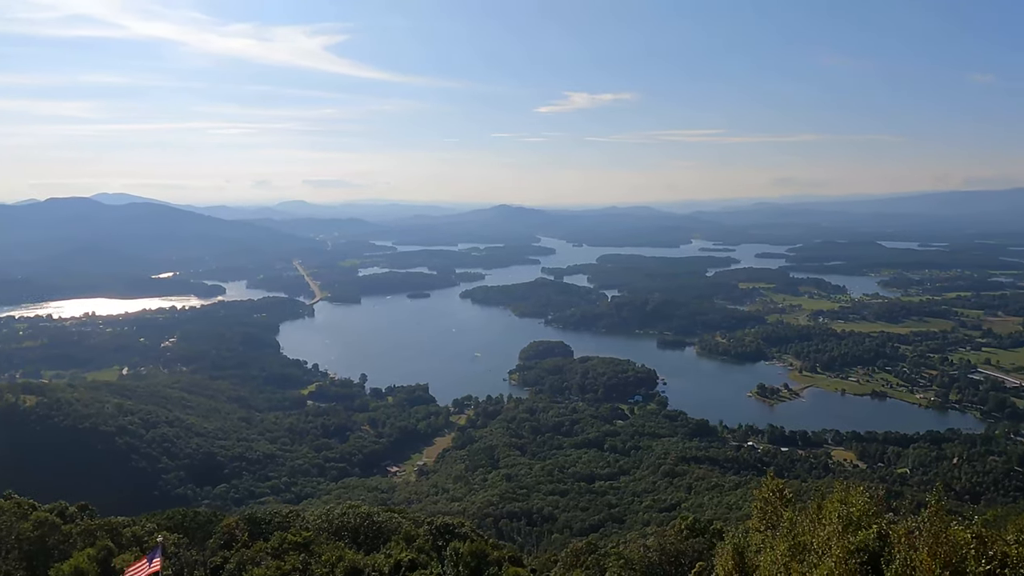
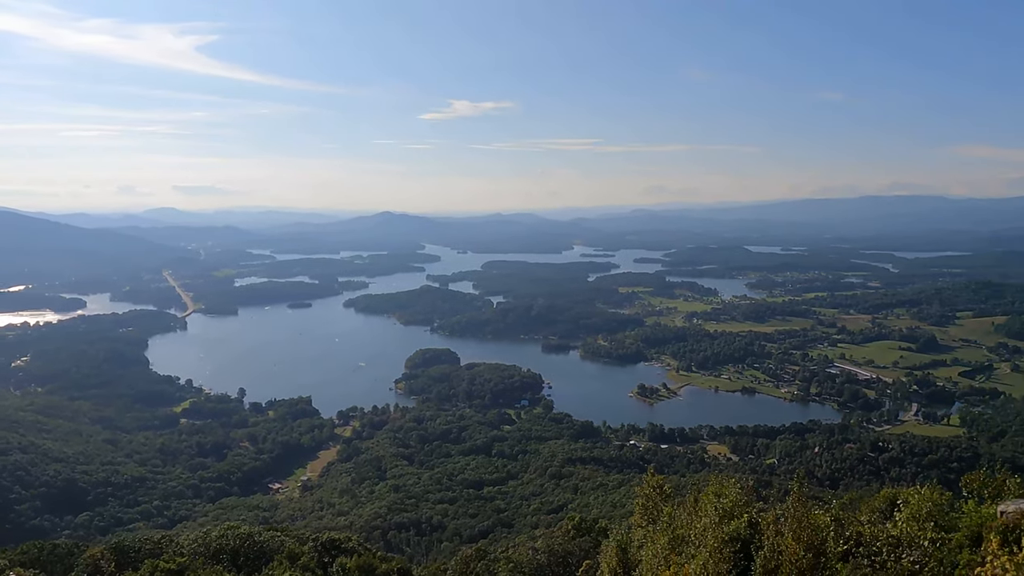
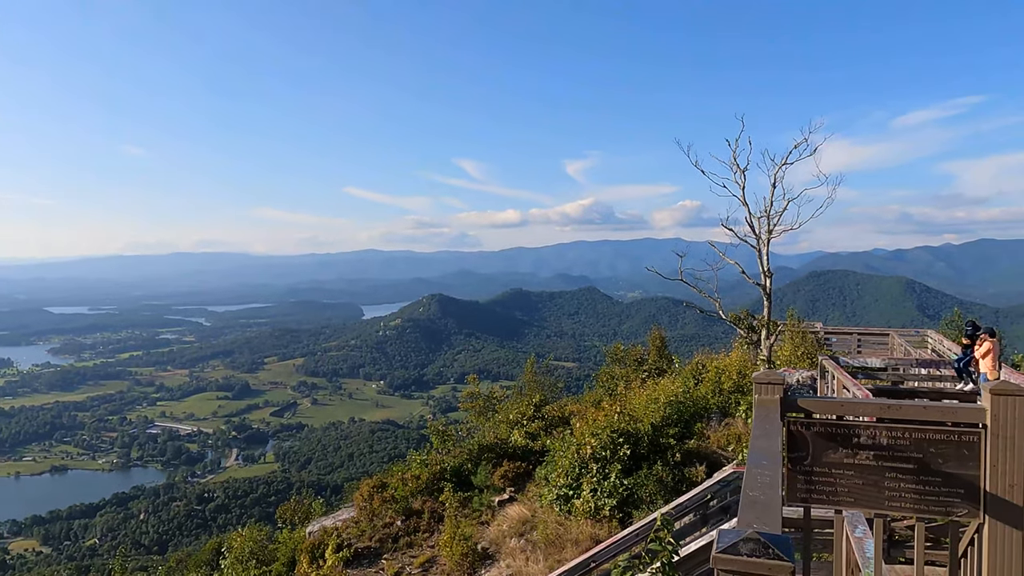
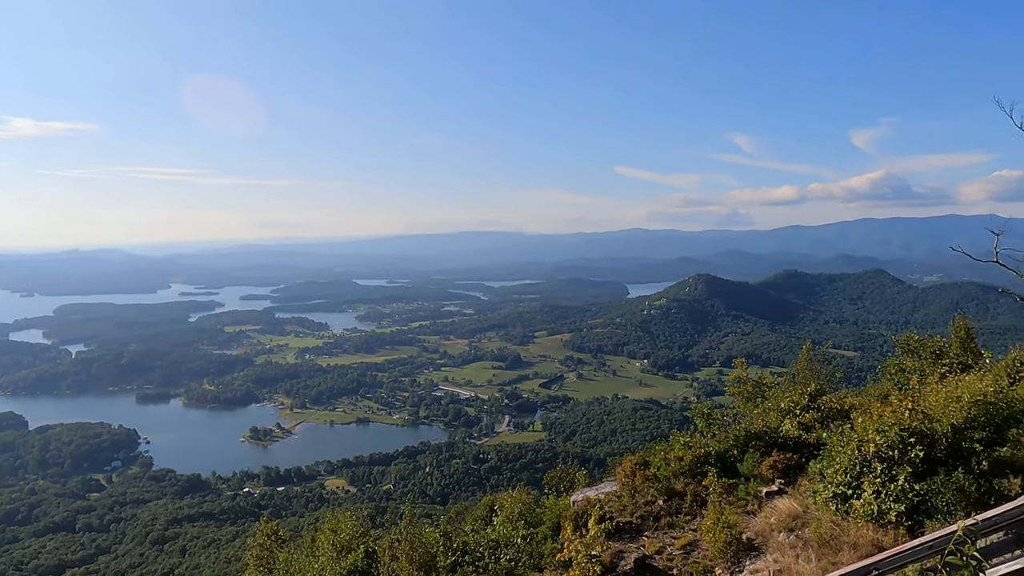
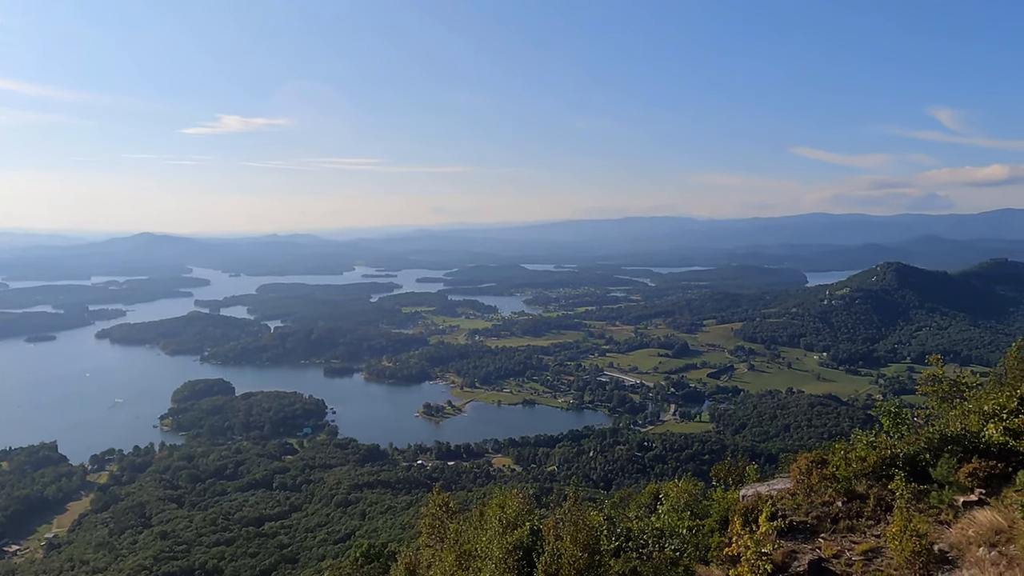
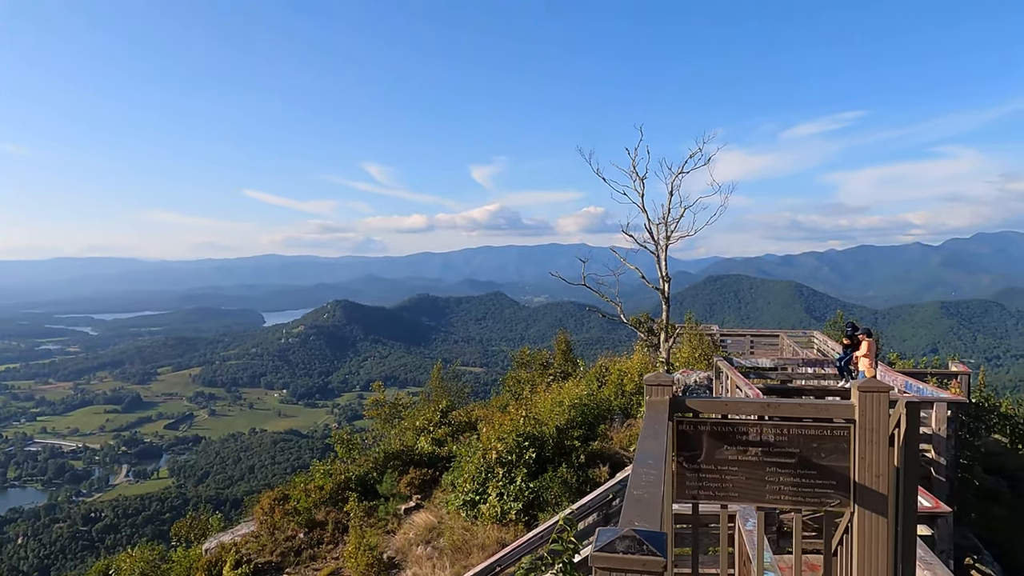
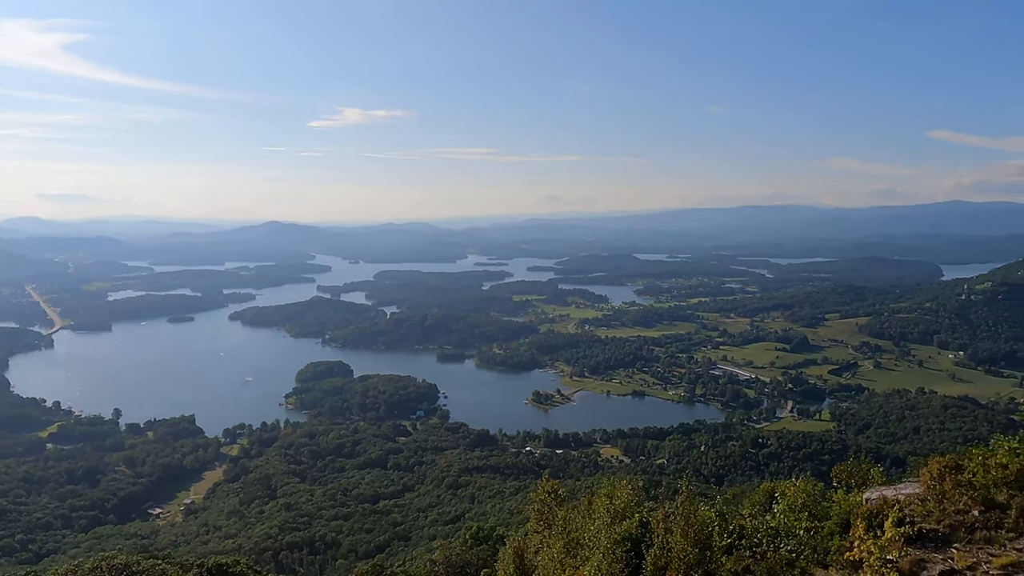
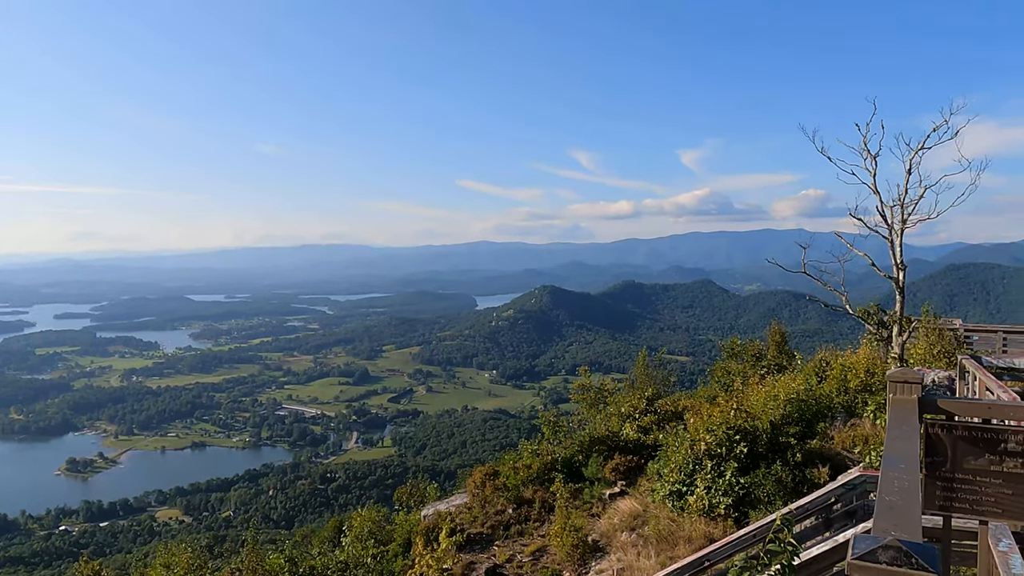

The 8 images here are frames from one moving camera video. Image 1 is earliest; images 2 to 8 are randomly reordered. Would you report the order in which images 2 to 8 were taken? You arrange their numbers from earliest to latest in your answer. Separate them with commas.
2, 7, 5, 4, 8, 3, 6
